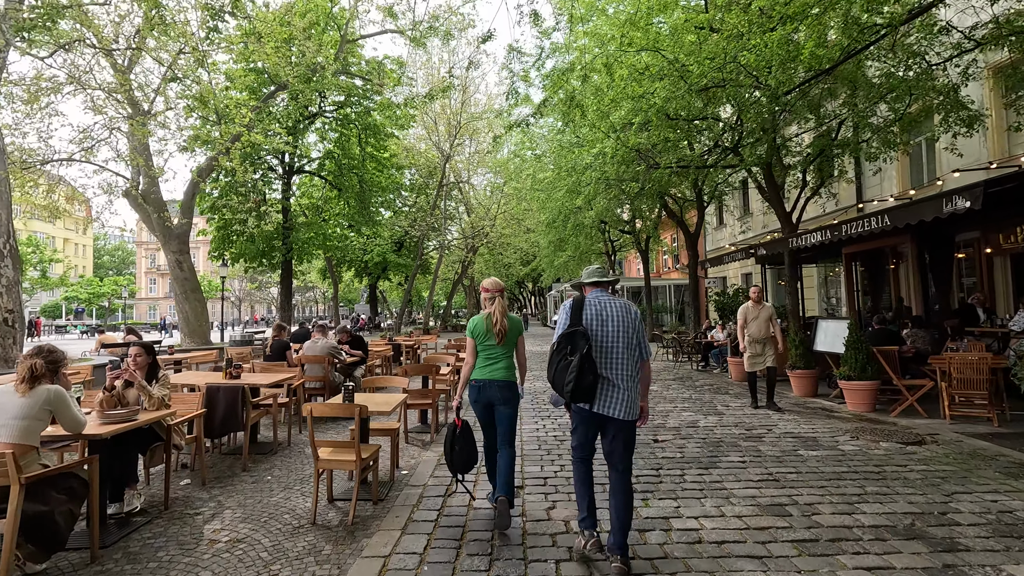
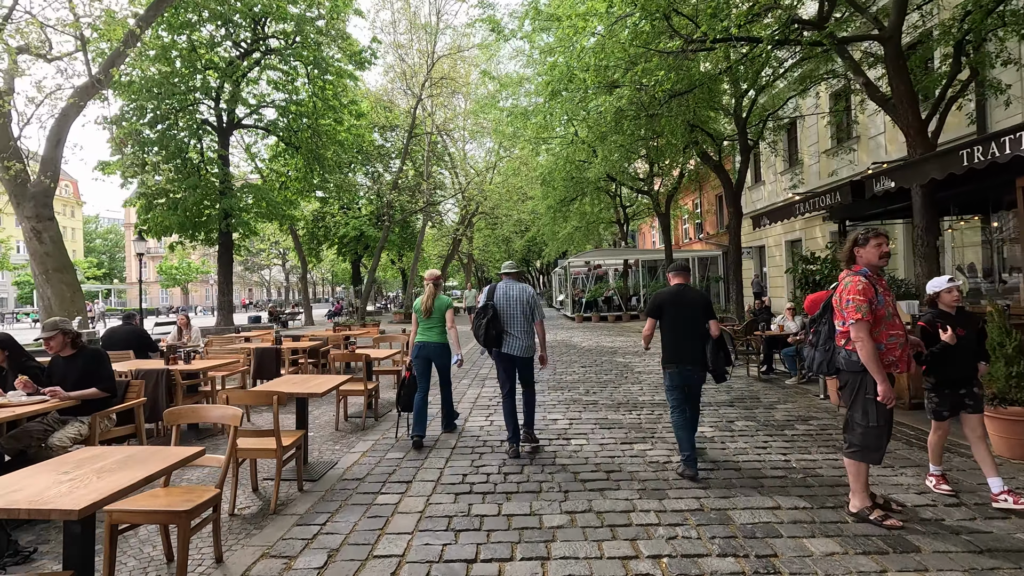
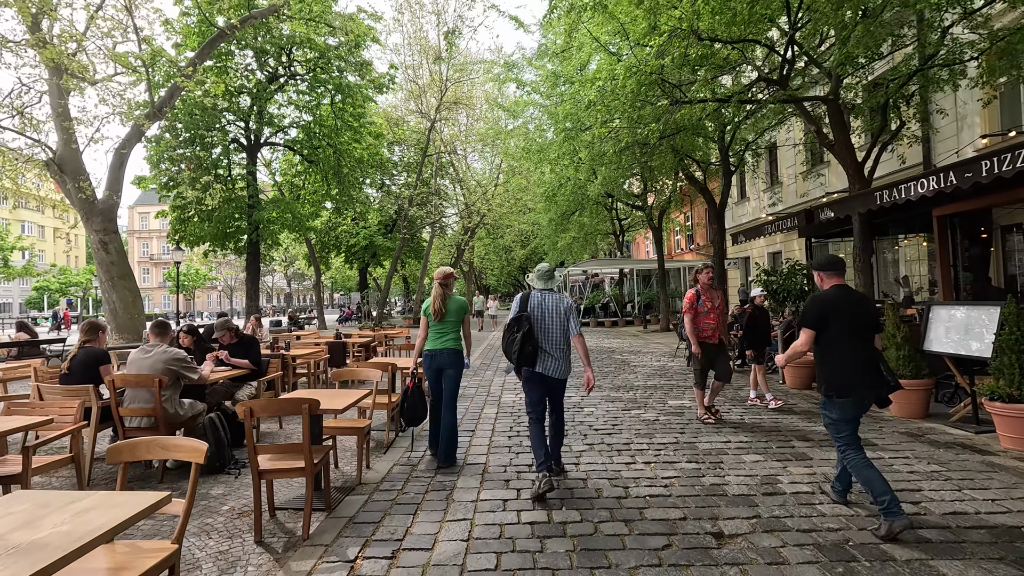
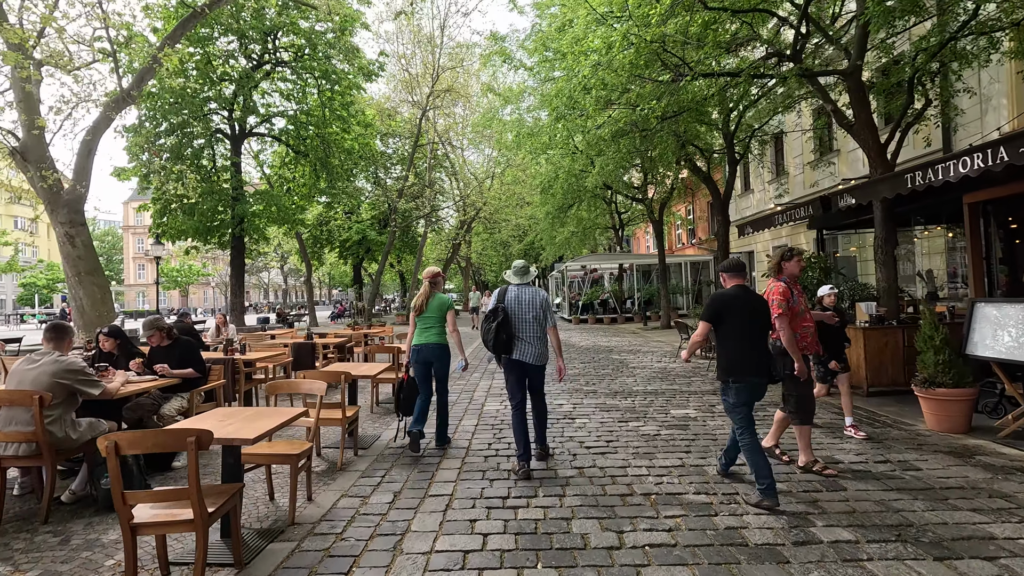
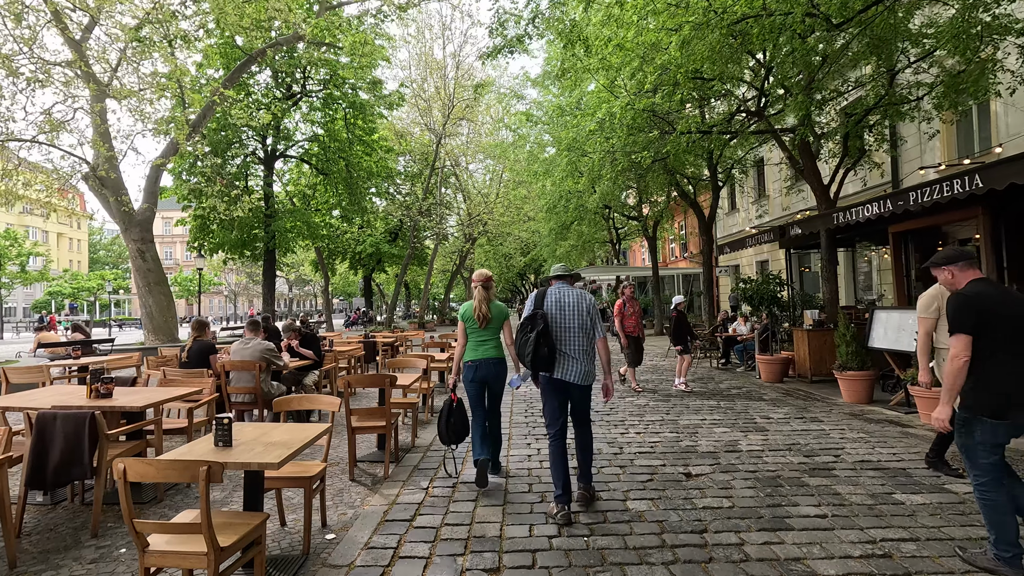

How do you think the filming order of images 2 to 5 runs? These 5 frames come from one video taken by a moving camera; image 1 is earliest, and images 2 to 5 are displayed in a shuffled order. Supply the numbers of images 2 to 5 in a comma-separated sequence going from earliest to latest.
5, 3, 4, 2
